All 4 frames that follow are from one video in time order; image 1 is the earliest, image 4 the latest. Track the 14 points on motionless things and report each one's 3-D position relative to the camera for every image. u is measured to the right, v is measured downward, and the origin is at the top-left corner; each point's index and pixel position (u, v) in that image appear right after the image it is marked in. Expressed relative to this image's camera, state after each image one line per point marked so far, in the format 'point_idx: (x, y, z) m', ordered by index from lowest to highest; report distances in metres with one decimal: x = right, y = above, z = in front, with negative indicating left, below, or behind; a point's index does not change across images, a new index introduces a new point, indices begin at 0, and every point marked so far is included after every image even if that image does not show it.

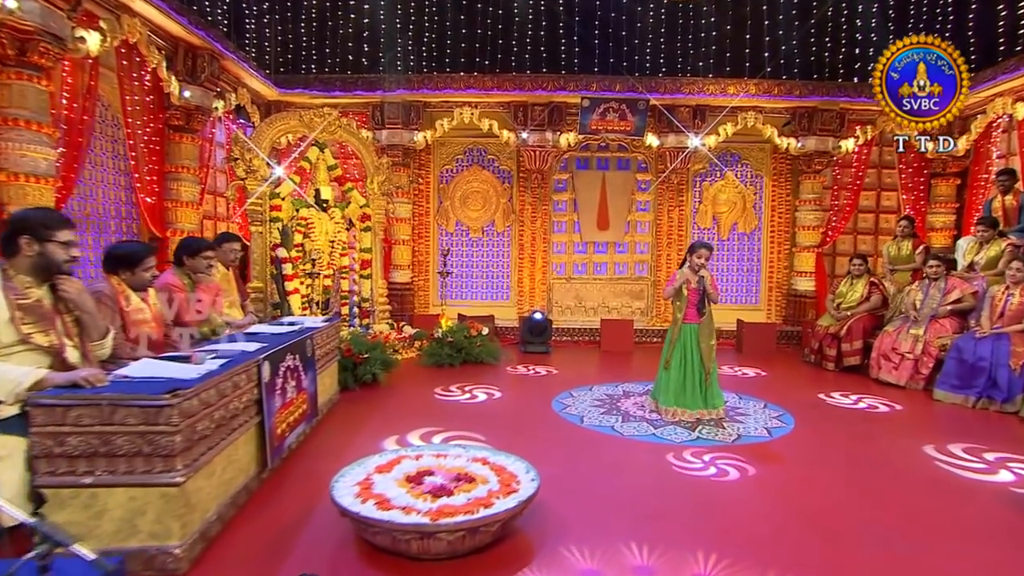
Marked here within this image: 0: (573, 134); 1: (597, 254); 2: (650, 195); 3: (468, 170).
0: (+0.8, +2.0, +9.2) m
1: (+1.2, +0.5, +9.8) m
2: (+1.9, +1.3, +9.9) m
3: (-0.6, +1.6, +9.6) m
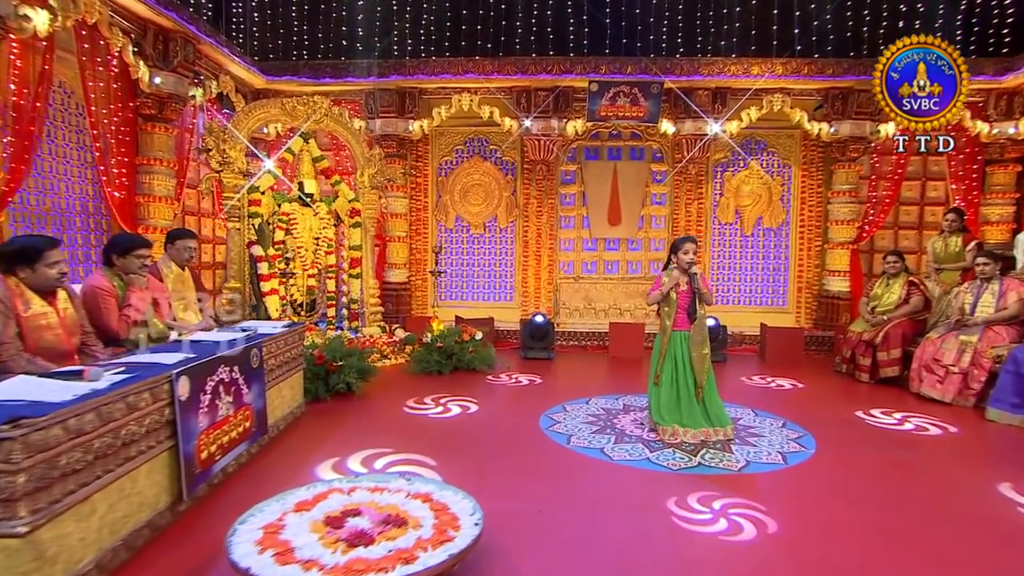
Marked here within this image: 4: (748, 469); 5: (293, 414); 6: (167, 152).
0: (+0.9, +2.0, +8.5) m
1: (+1.2, +0.5, +9.1) m
2: (+2.0, +1.3, +9.1) m
3: (-0.6, +1.6, +9.0) m
4: (+1.6, -1.2, +4.8) m
5: (-1.7, -1.0, +5.6) m
6: (-3.4, +1.4, +7.0) m
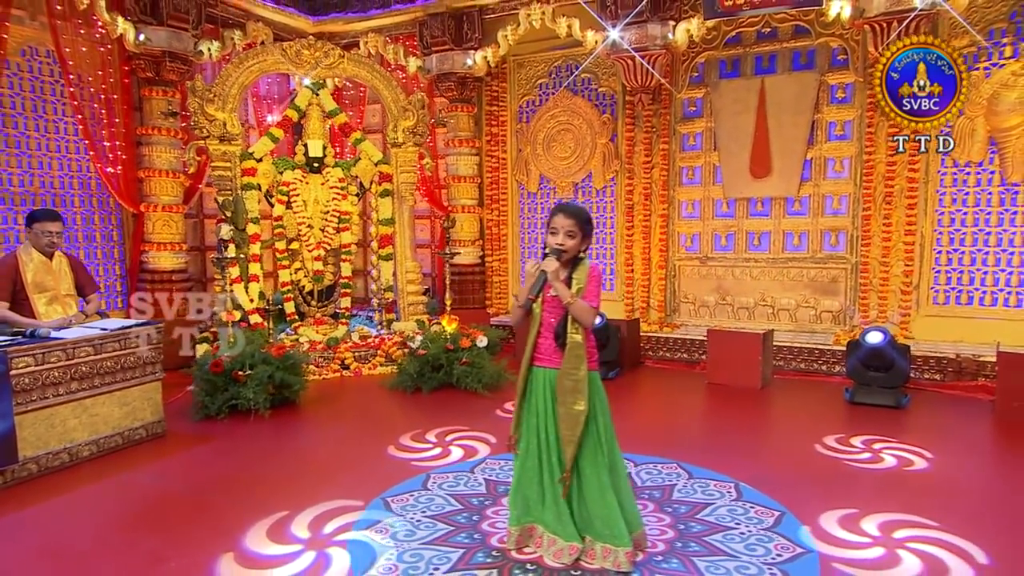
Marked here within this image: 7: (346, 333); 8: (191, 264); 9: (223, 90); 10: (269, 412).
0: (+1.4, +2.1, +5.5) m
1: (+2.0, +0.6, +5.9) m
2: (+2.7, +1.4, +5.5) m
3: (+0.4, +1.8, +6.6) m
4: (+0.3, -1.3, +2.0) m
5: (-2.2, -0.9, +4.3) m
6: (-3.0, +1.5, +6.2) m
7: (-1.4, -0.4, +6.0) m
8: (-3.1, +0.2, +6.7) m
9: (-2.4, +1.7, +5.9) m
10: (-1.6, -0.8, +4.8) m
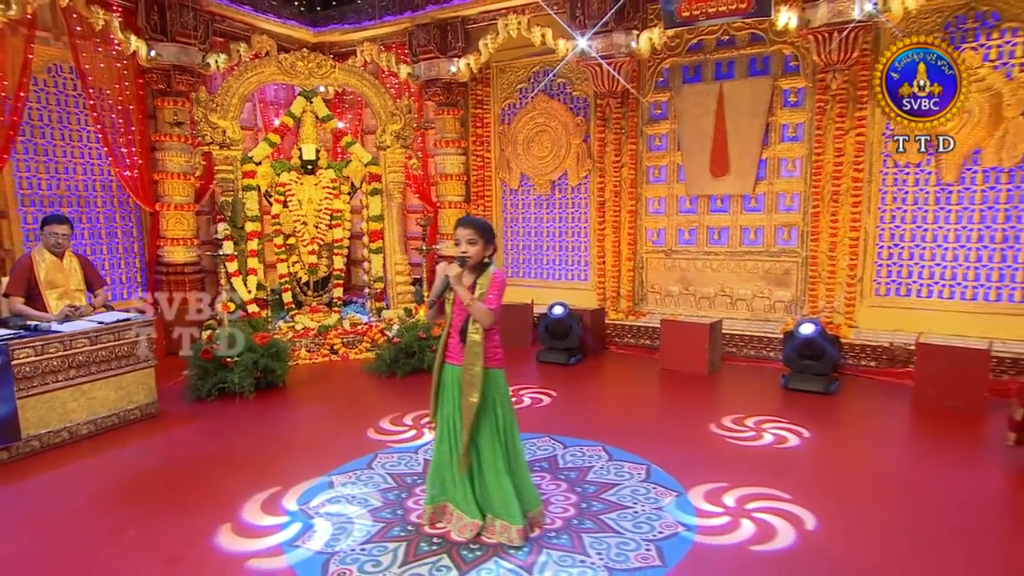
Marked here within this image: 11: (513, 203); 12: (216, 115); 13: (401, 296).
0: (+1.2, +2.2, +5.9) m
1: (+1.8, +0.7, +6.4) m
2: (+2.5, +1.5, +5.9) m
3: (+0.2, +1.9, +7.1) m
4: (-0.1, -1.3, +2.6) m
5: (-2.5, -0.9, +5.0) m
6: (-3.2, +1.6, +6.9) m
7: (-1.6, -0.3, +6.6) m
8: (-3.3, +0.3, +7.3) m
9: (-2.6, +1.7, +6.5) m
10: (-1.8, -0.8, +5.4) m
11: (0.0, +0.9, +7.4) m
12: (-2.7, +1.6, +6.5) m
13: (-1.1, -0.1, +7.0) m
